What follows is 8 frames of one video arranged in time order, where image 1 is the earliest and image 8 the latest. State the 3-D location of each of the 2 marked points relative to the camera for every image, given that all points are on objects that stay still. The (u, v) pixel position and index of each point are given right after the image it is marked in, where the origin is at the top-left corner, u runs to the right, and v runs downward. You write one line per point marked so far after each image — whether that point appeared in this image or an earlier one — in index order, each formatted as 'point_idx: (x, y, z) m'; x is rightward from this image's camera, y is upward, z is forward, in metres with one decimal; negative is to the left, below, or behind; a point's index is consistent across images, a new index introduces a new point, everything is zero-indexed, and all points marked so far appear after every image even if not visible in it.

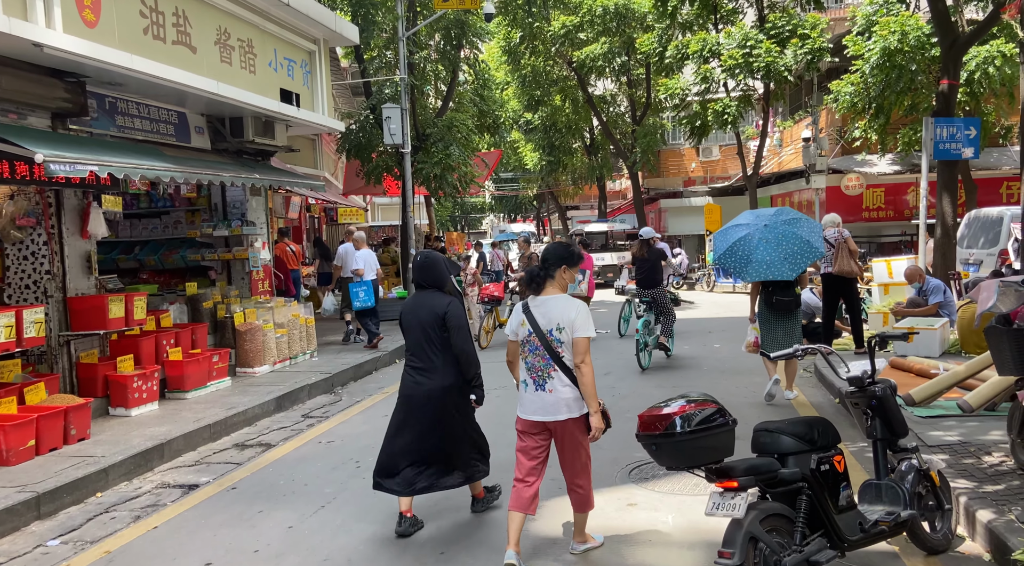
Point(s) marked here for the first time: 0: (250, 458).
0: (-2.0, -1.3, +6.9) m
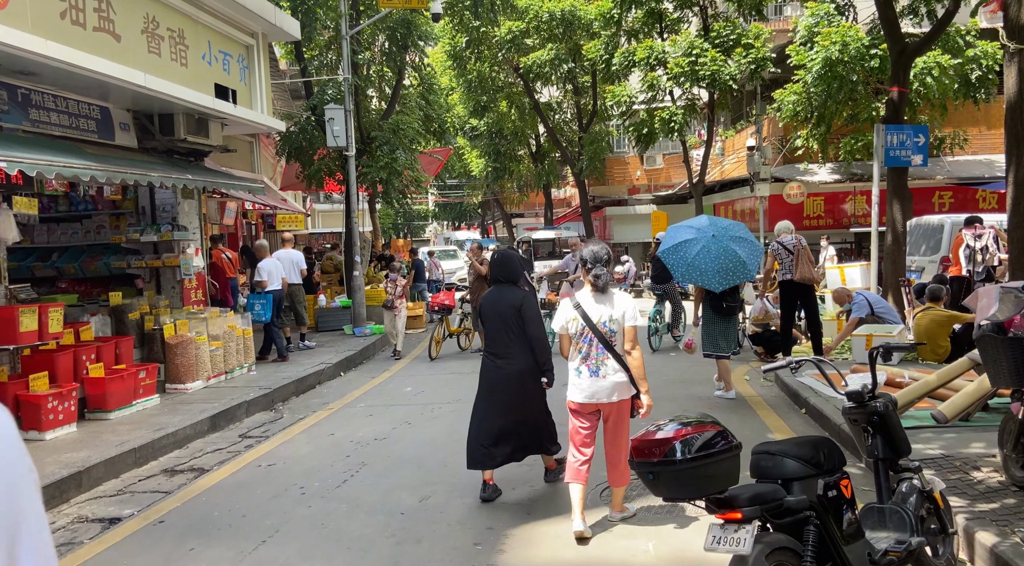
0: (-2.3, -1.4, +6.3) m
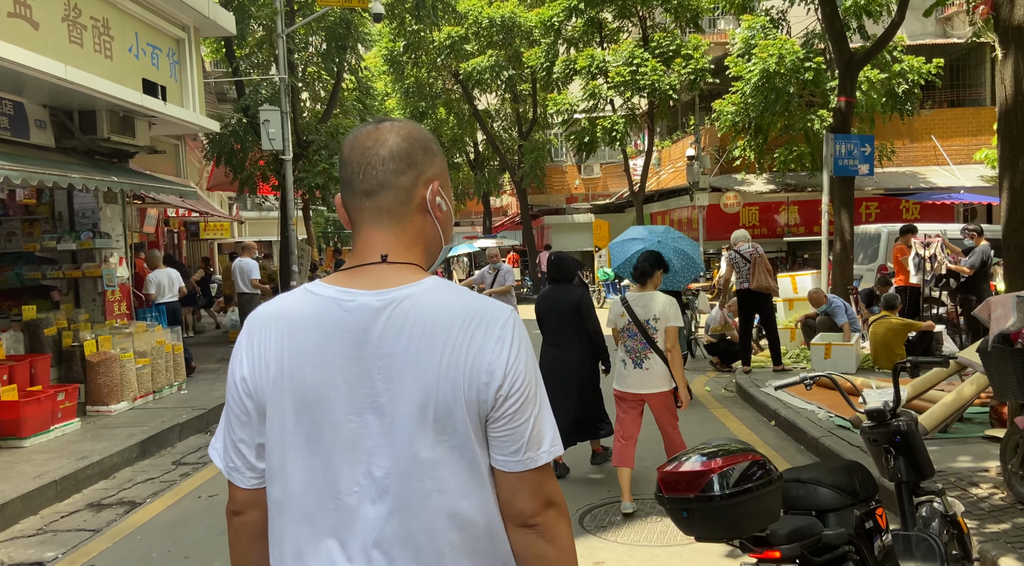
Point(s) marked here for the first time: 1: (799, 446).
0: (-2.4, -1.4, +5.6) m
1: (+2.3, -1.3, +7.4) m
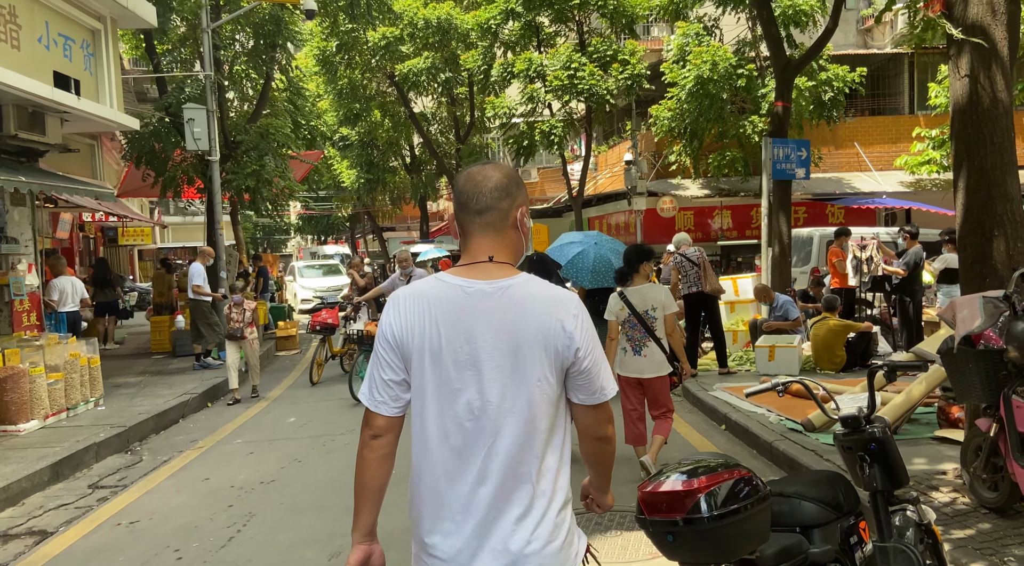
0: (-2.7, -1.5, +5.0) m
1: (+1.9, -1.3, +7.3) m
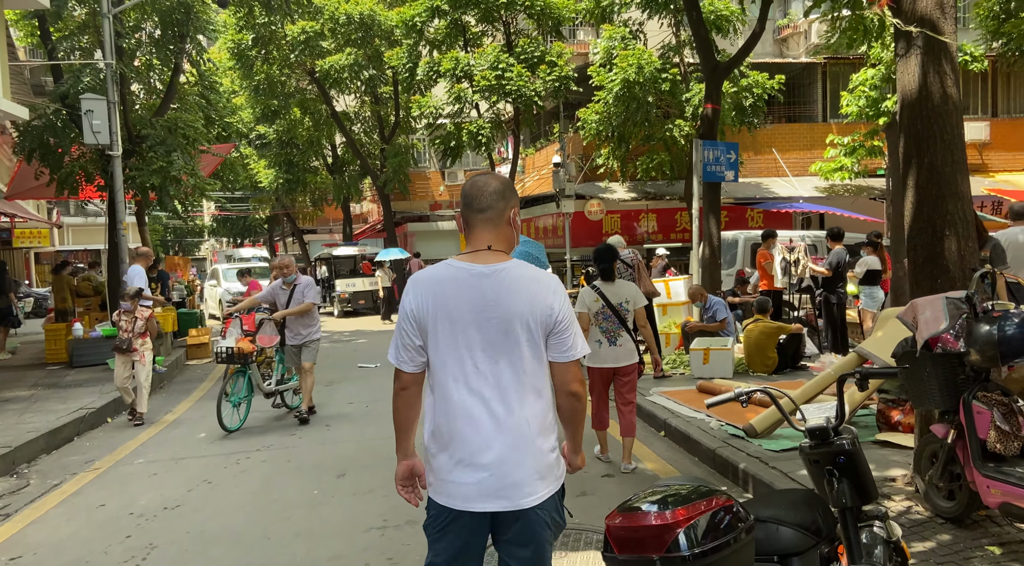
0: (-3.0, -1.5, +4.4) m
1: (+1.4, -1.3, +7.0) m
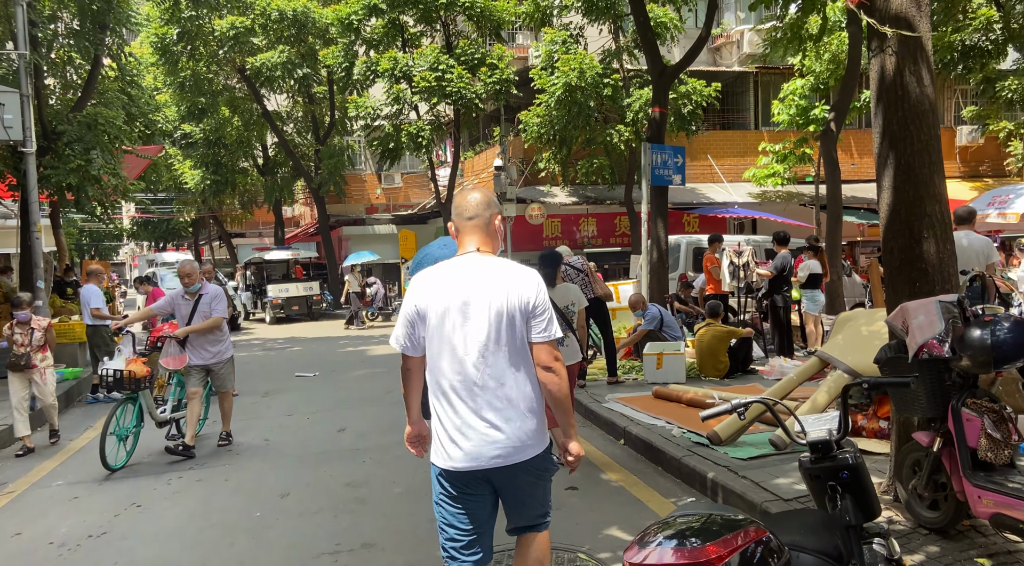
0: (-3.2, -1.5, +3.8) m
1: (+1.0, -1.4, +6.7) m
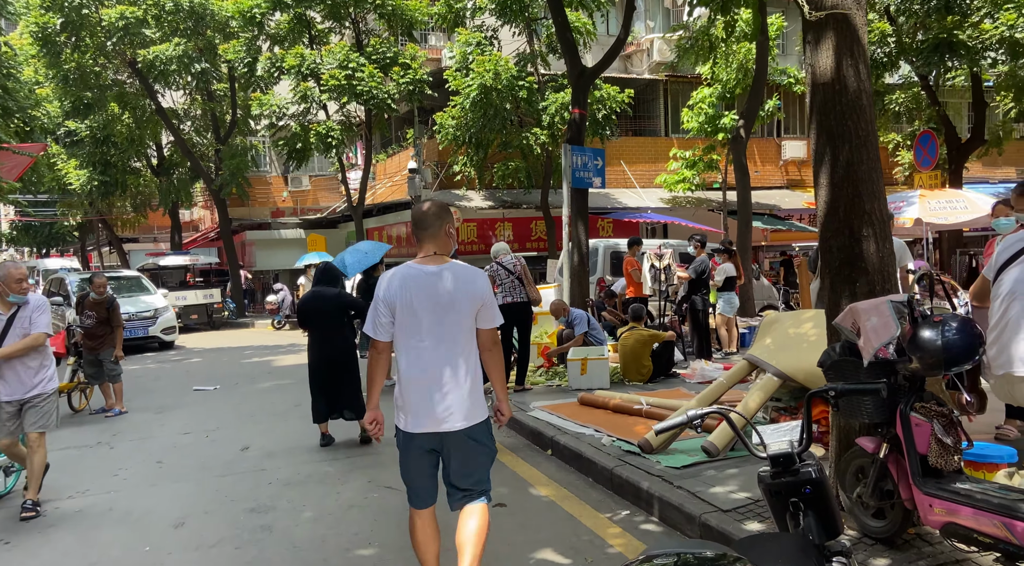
0: (-3.4, -1.5, +3.1) m
1: (+0.5, -1.4, +6.4) m
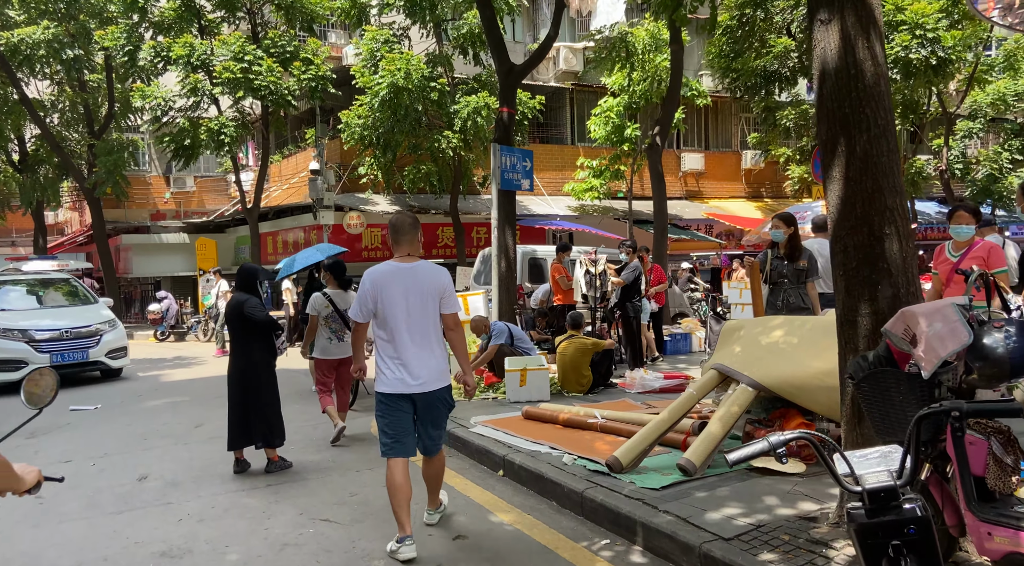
0: (-3.2, -1.5, +2.0) m
1: (+0.2, -1.4, +5.8) m
